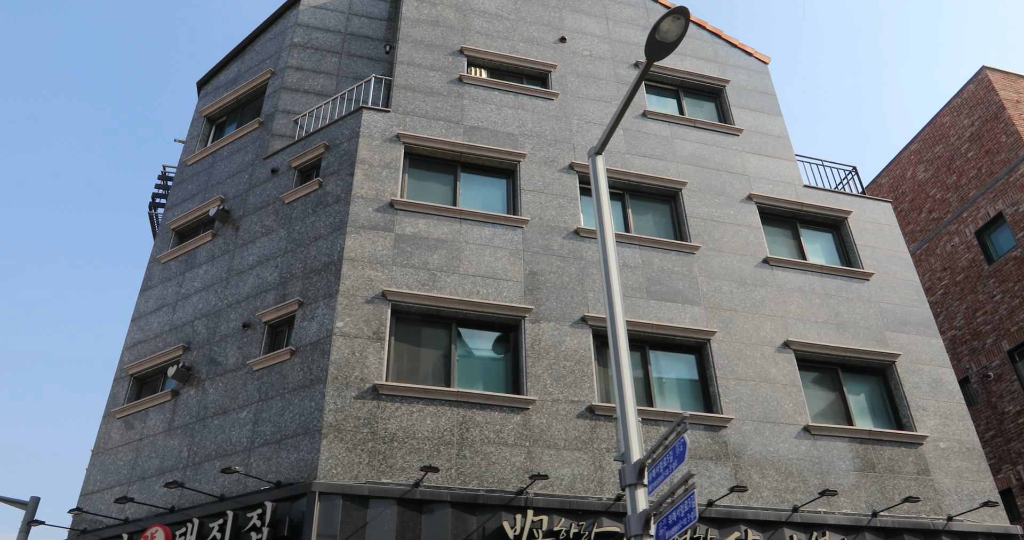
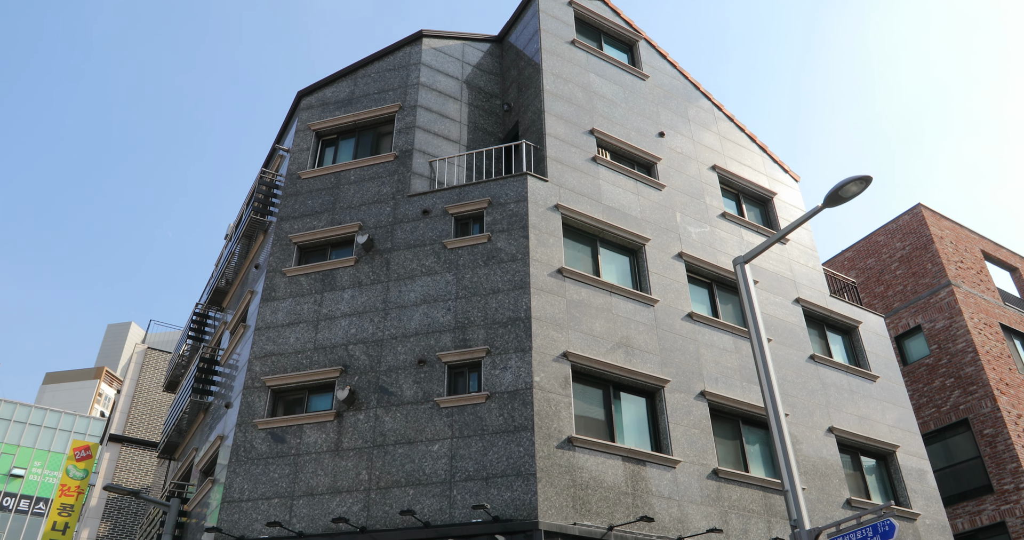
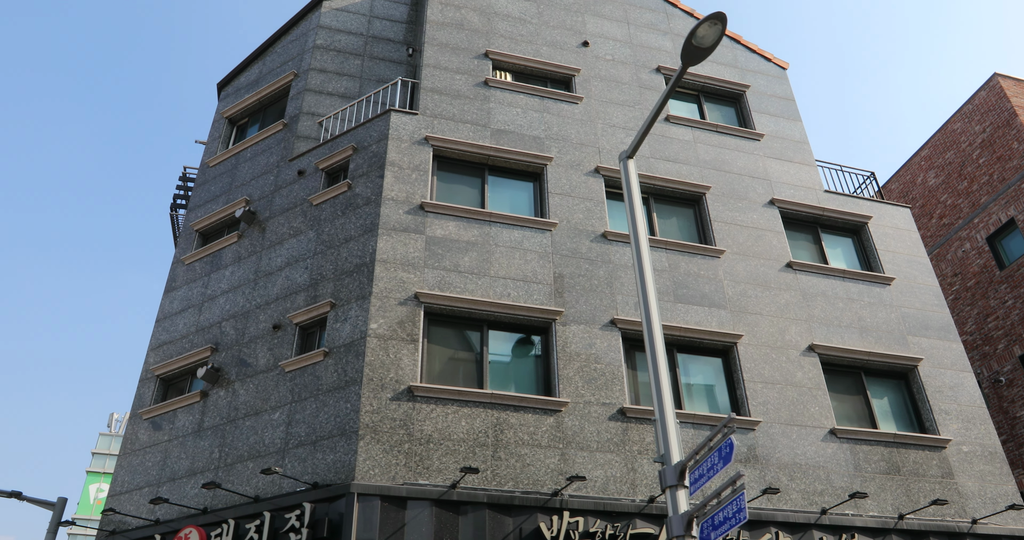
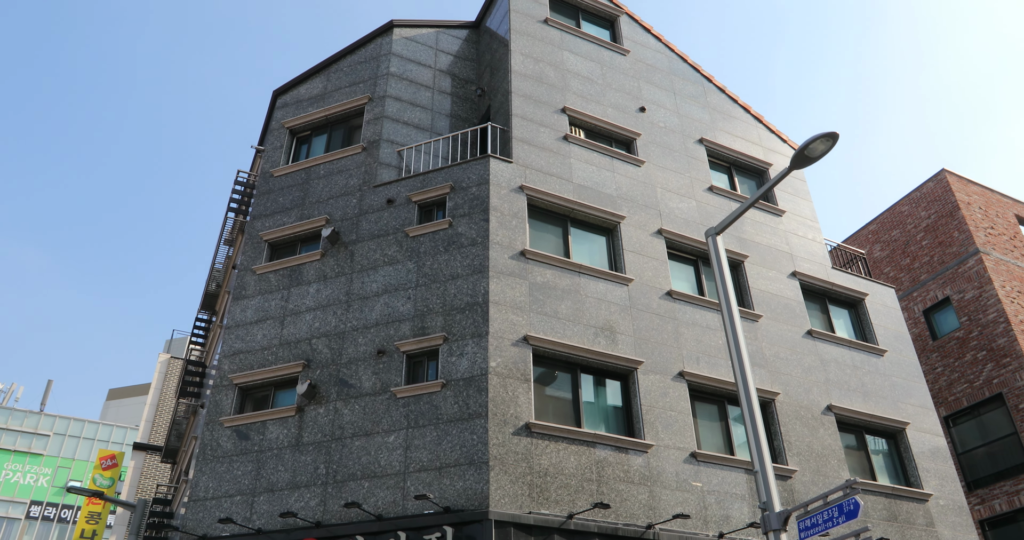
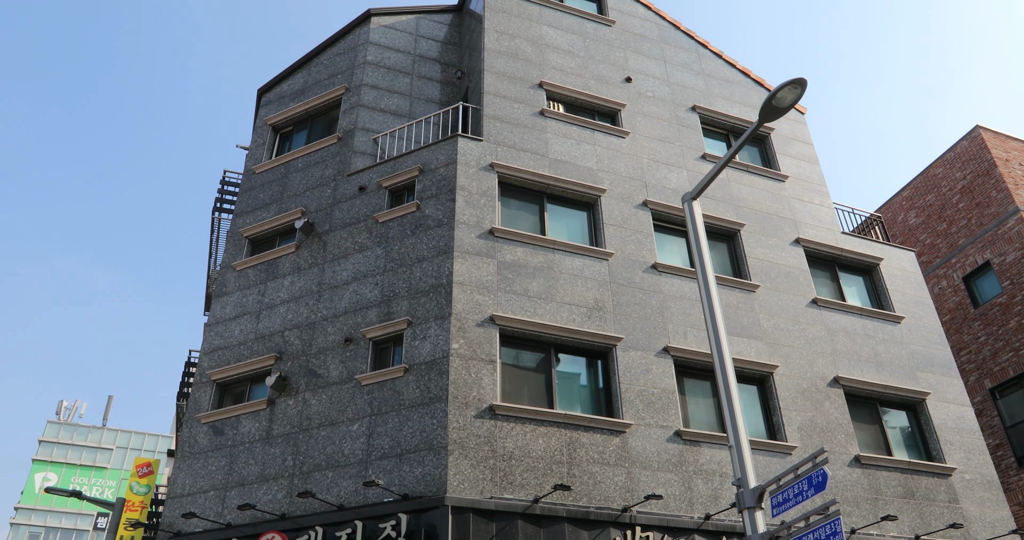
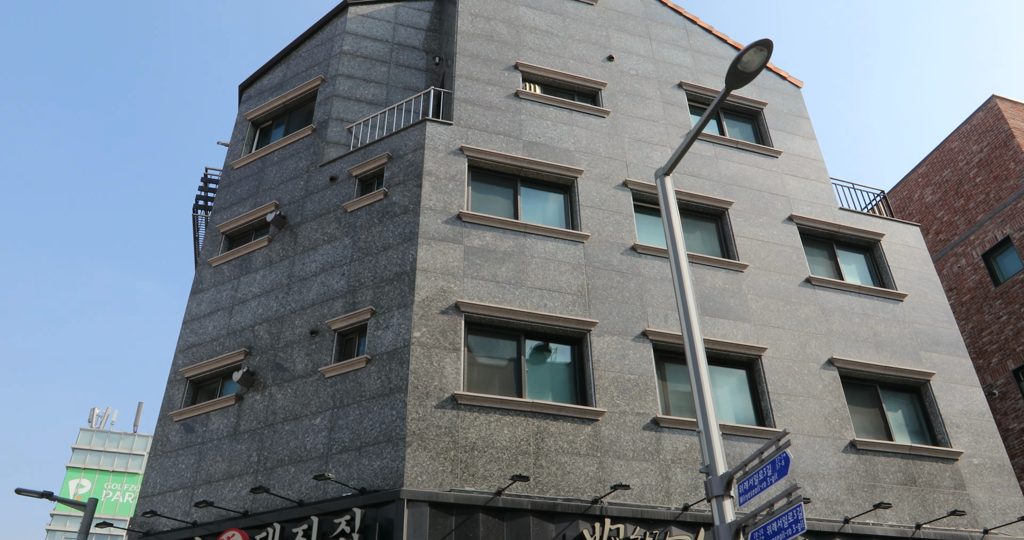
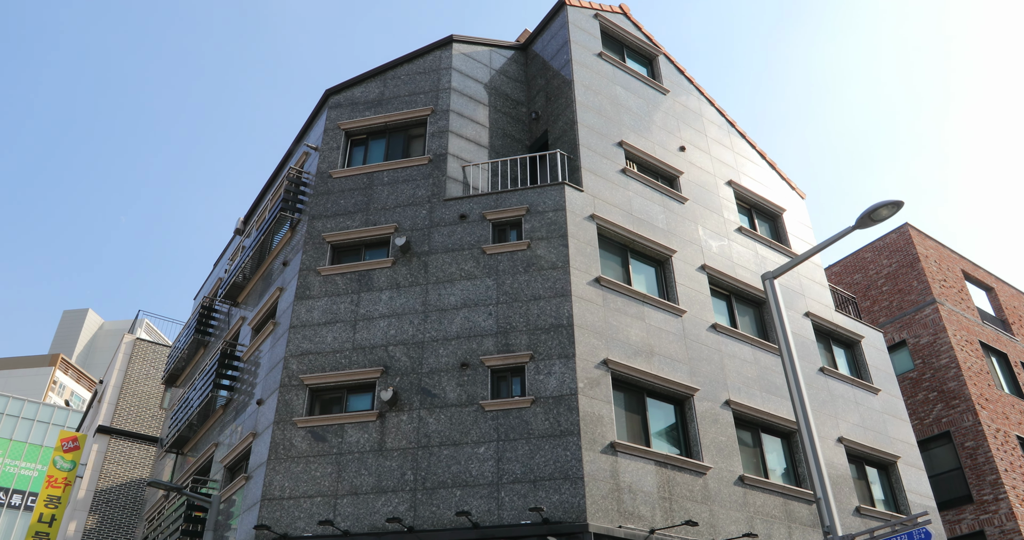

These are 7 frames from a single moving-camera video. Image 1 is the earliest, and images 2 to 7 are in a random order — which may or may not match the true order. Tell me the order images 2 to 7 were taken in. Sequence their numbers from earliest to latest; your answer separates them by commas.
3, 6, 5, 4, 2, 7
